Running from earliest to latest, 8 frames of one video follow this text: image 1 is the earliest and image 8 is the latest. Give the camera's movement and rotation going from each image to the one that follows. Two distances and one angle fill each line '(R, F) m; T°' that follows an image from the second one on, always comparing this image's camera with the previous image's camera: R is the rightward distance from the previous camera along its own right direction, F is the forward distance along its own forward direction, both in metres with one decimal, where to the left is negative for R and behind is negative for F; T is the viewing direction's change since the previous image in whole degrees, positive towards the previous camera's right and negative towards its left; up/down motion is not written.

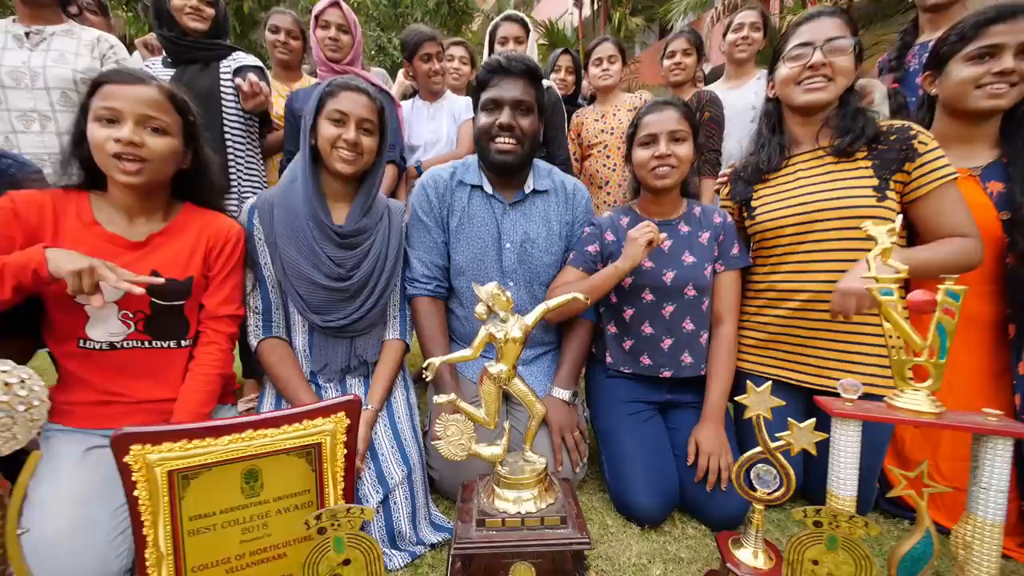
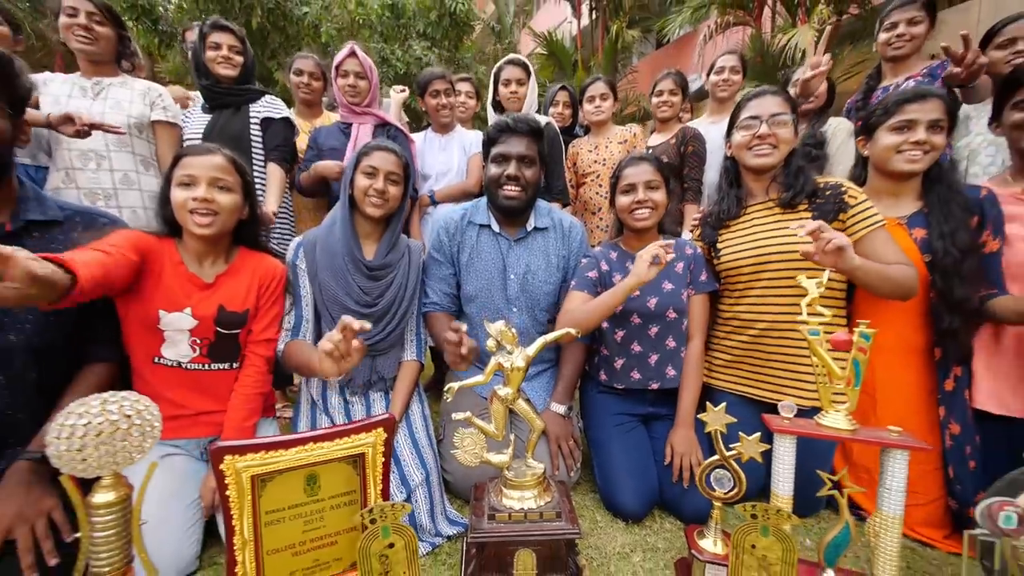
(0.0, -0.2) m; 0°
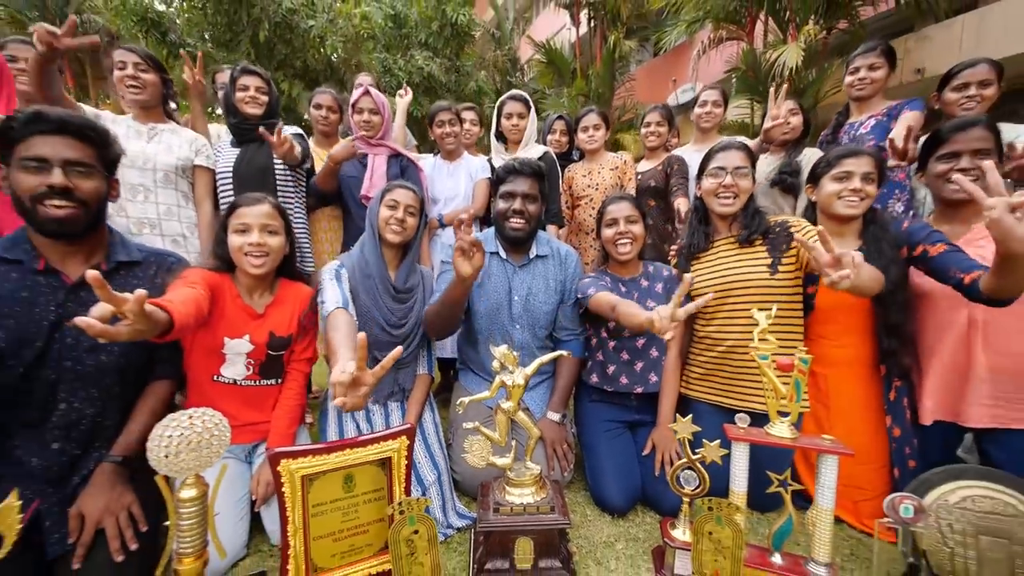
(0.0, -0.2) m; 0°
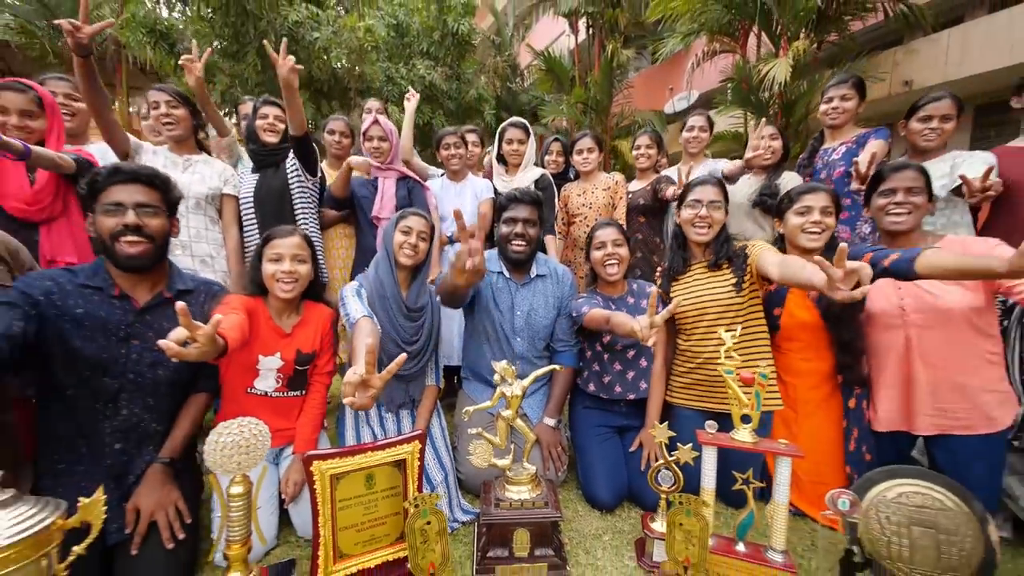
(0.0, -0.2) m; 0°
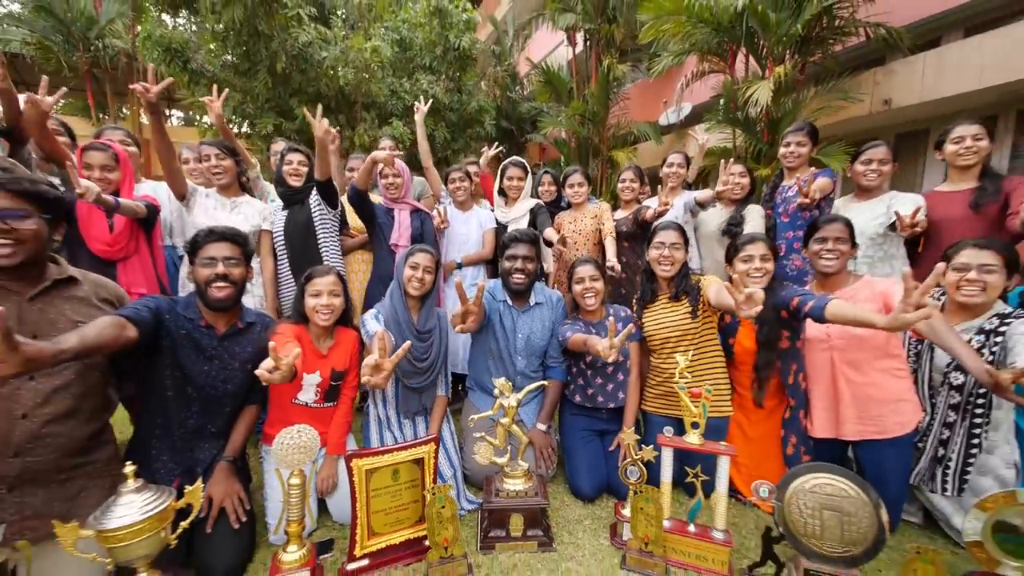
(0.0, -0.4) m; 0°
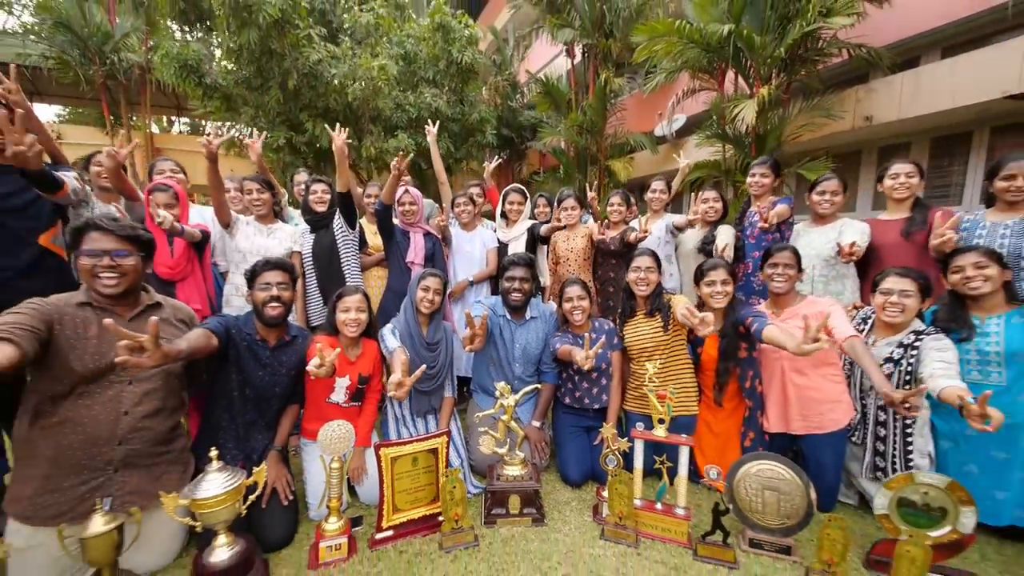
(0.0, -0.4) m; 0°
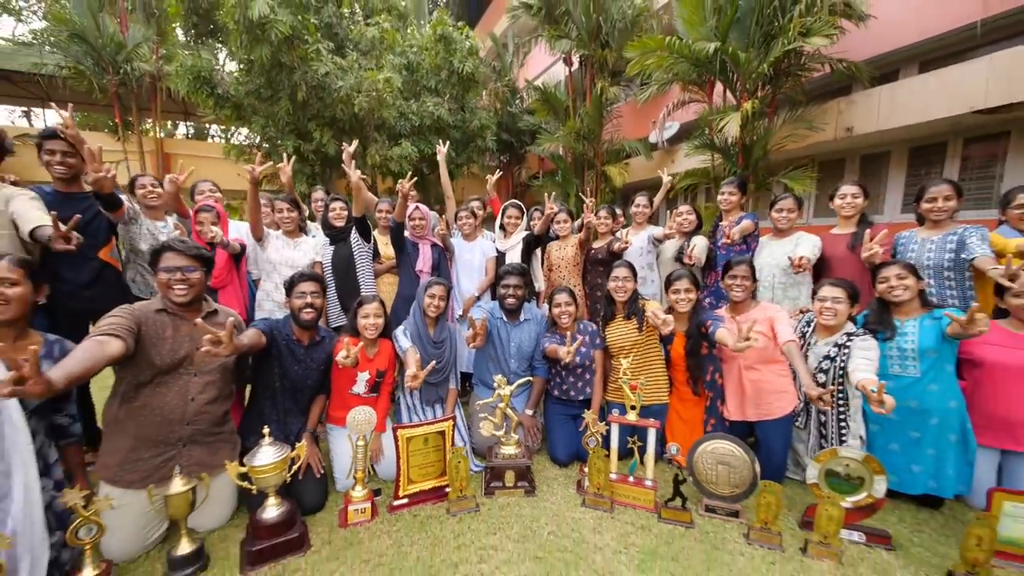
(0.0, -0.5) m; 0°
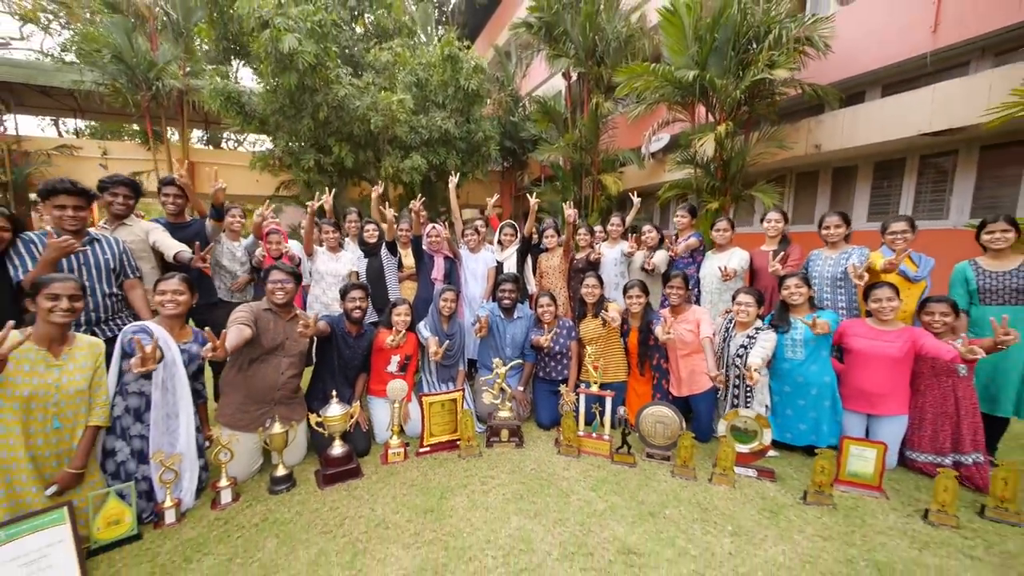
(+0.1, -1.0) m; -1°
